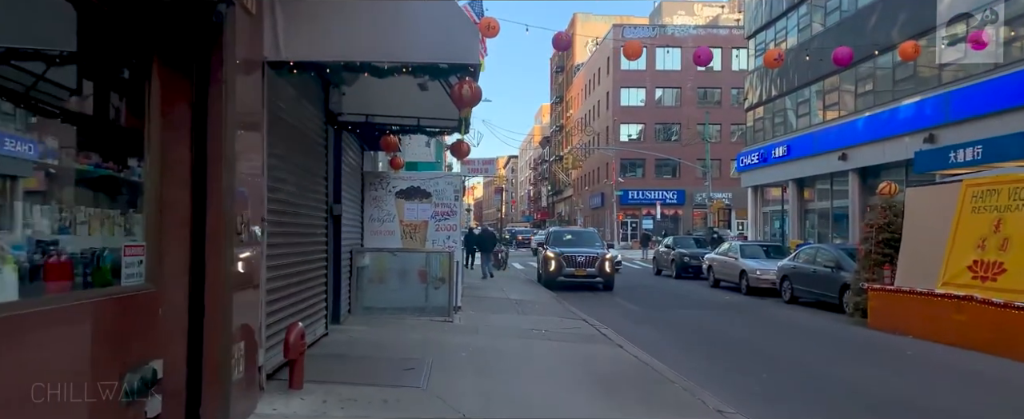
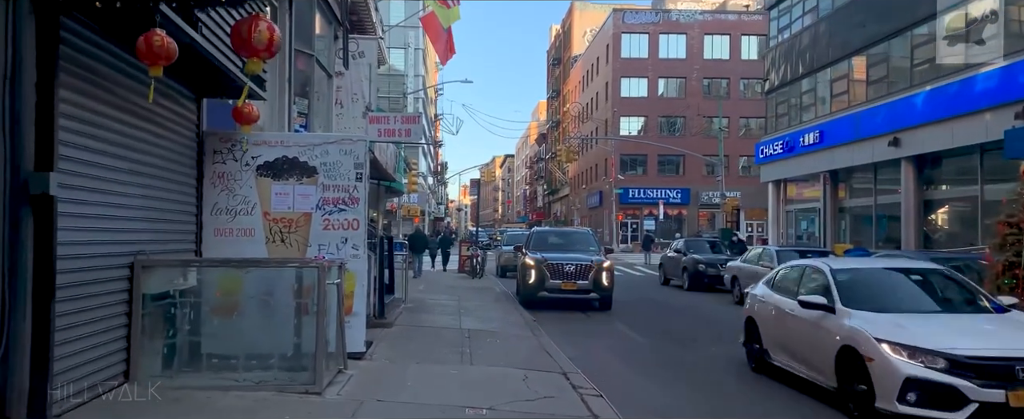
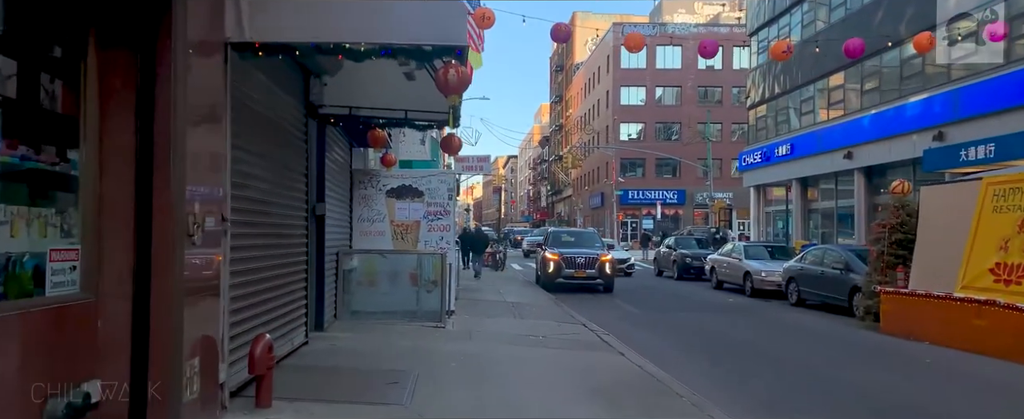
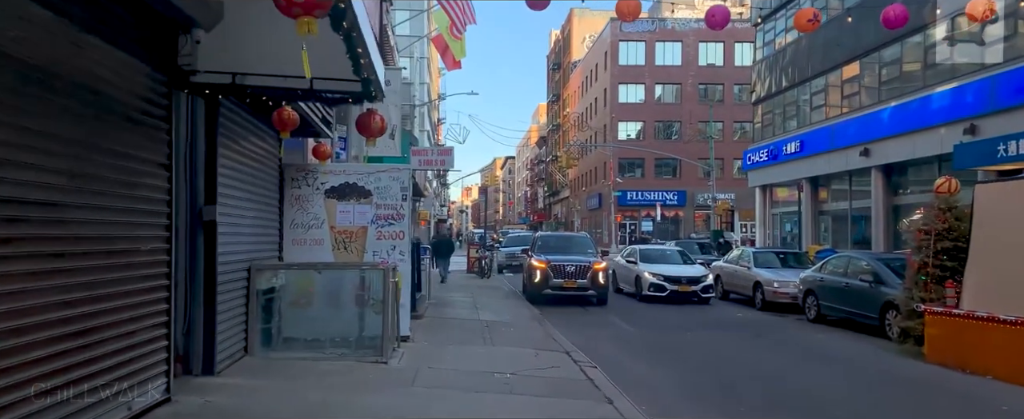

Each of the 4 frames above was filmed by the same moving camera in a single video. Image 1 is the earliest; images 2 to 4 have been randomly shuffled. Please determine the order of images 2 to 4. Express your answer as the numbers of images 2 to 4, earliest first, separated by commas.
3, 4, 2
